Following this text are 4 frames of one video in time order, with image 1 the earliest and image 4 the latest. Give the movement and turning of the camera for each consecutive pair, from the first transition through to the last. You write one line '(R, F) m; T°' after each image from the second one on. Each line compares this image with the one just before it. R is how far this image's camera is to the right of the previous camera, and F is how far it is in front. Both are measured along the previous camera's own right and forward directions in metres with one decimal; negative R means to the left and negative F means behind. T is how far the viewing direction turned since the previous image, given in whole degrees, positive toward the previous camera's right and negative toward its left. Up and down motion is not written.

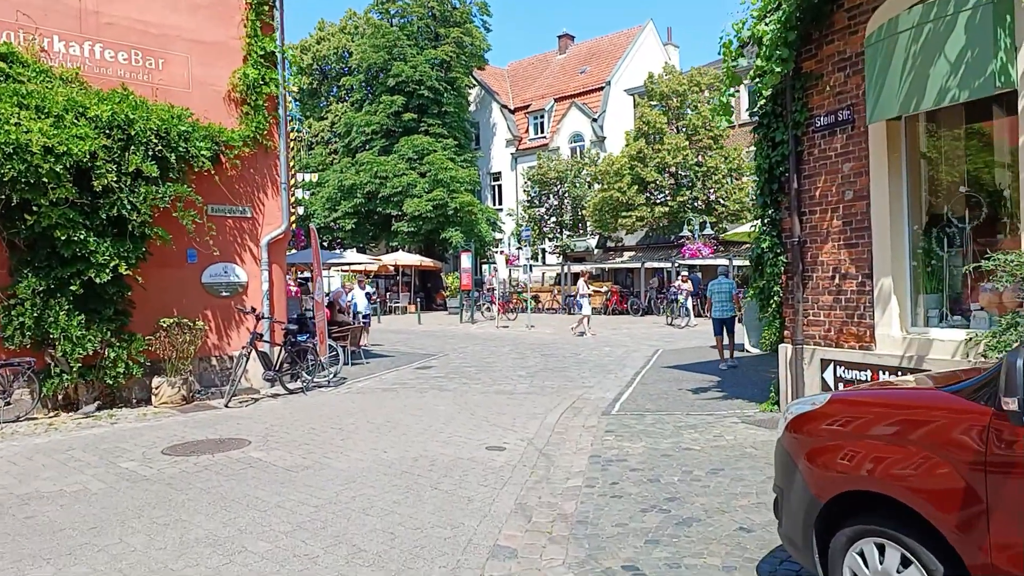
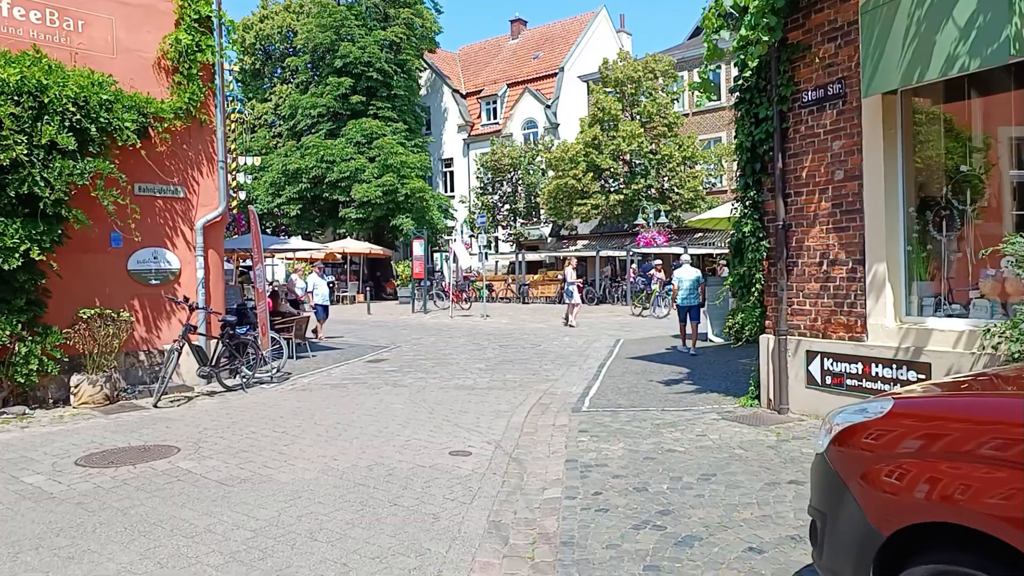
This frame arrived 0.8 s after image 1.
(-0.2, +0.8) m; +4°
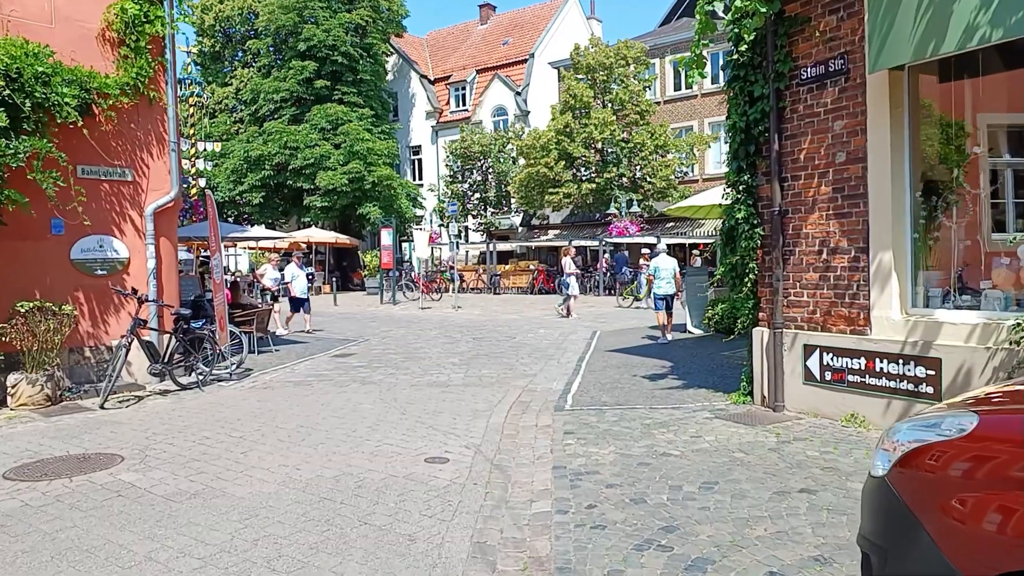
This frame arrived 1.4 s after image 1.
(-0.1, +0.6) m; +3°
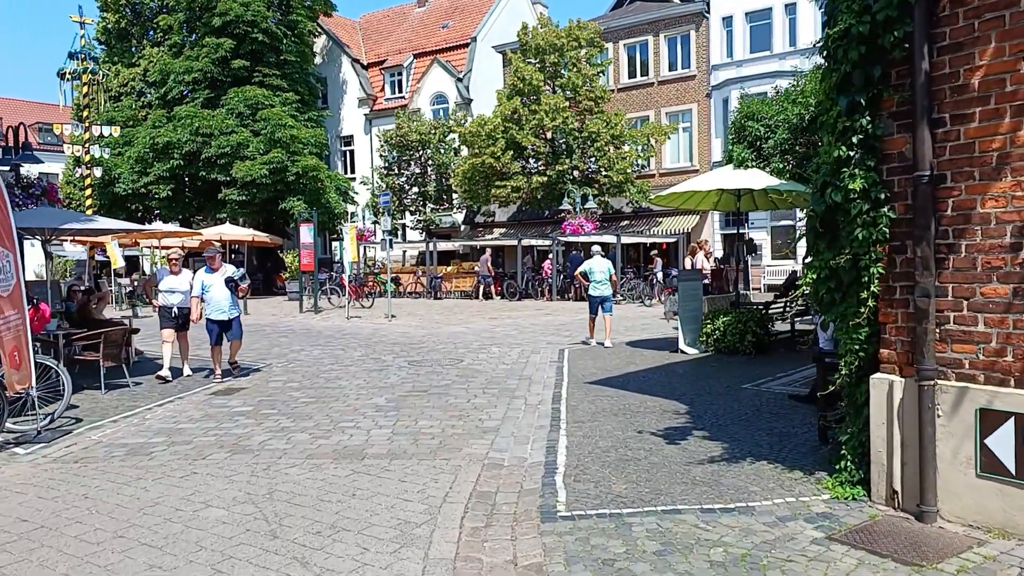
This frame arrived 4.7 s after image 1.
(-0.1, +3.4) m; +5°
